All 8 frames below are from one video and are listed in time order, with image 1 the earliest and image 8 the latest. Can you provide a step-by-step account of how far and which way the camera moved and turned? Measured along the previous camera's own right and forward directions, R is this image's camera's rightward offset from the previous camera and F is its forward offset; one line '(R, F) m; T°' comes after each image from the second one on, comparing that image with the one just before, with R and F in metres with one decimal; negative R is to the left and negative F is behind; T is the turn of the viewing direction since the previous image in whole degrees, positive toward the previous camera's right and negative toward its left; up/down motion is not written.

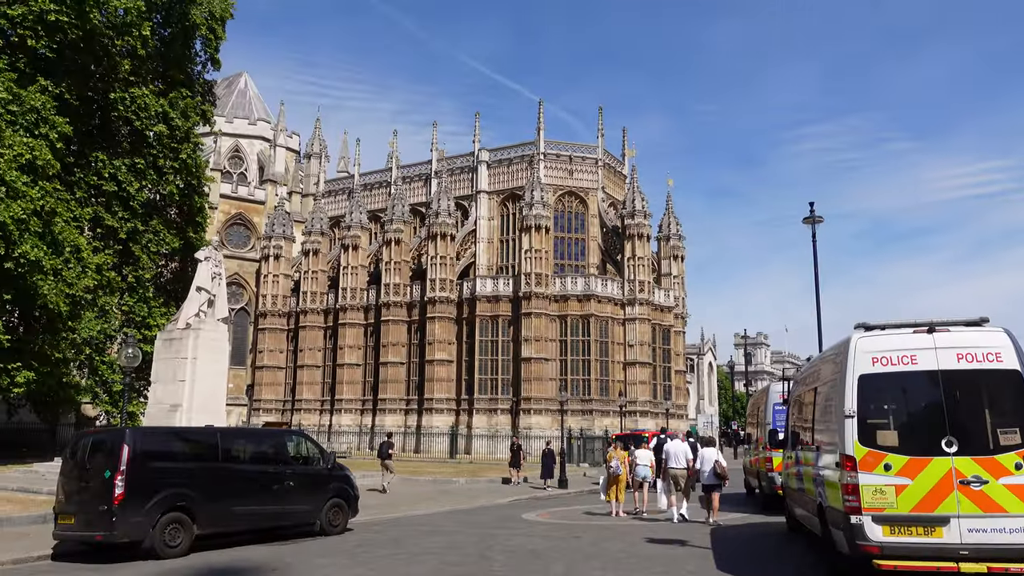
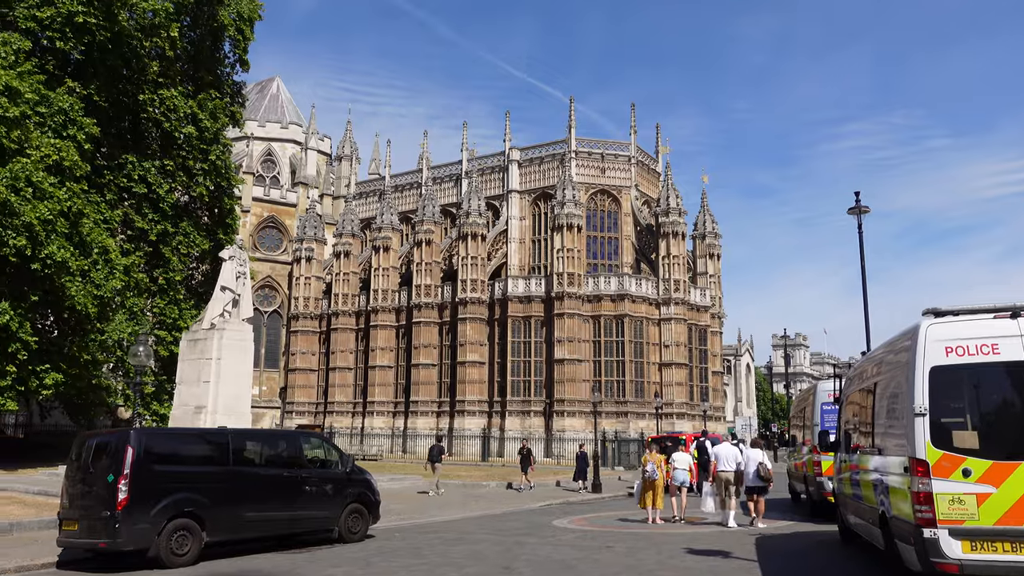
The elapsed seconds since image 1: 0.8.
(+0.1, +0.6) m; -2°
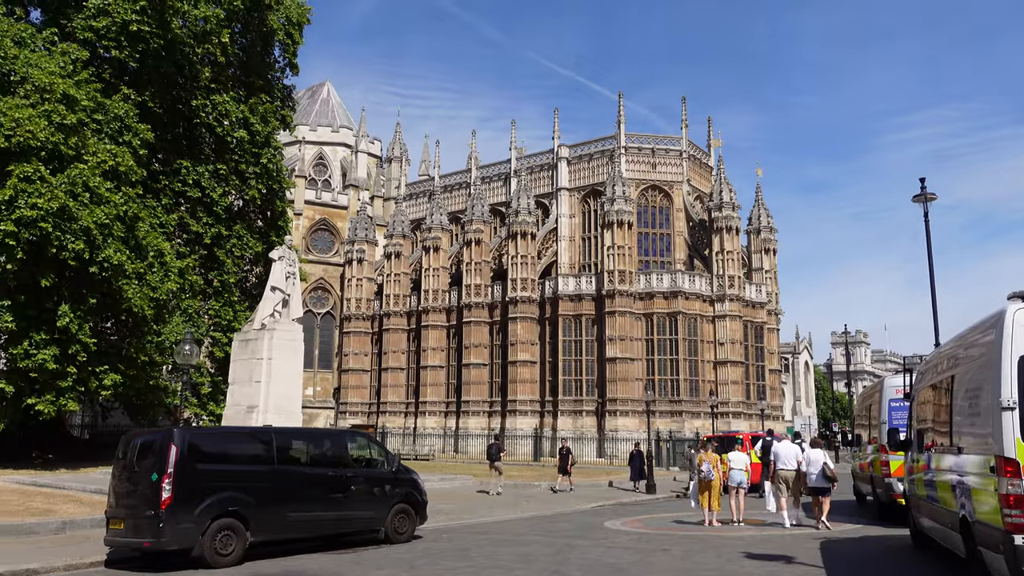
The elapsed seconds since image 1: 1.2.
(0.0, +0.3) m; -4°
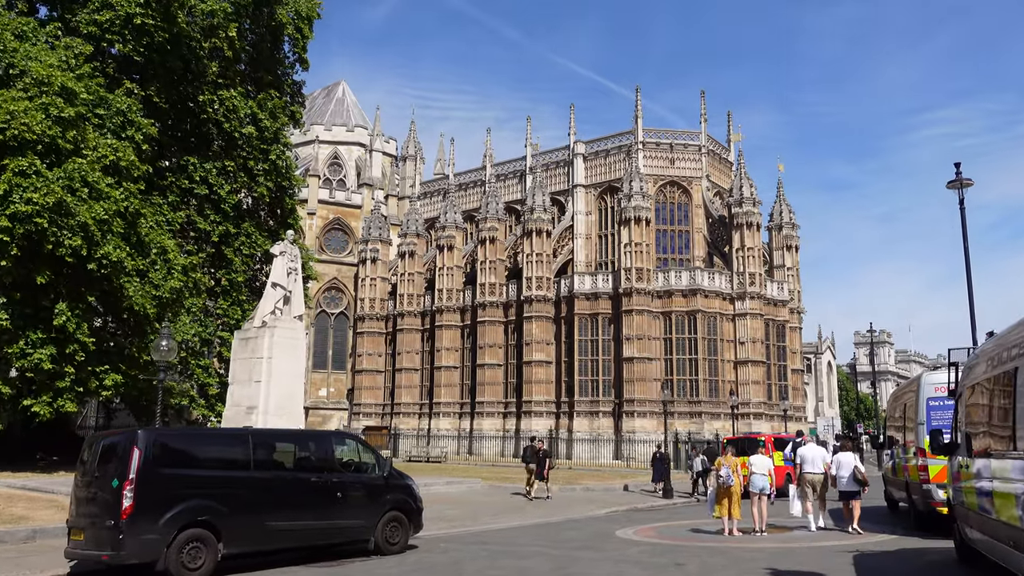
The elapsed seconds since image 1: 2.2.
(+0.2, +0.7) m; -1°
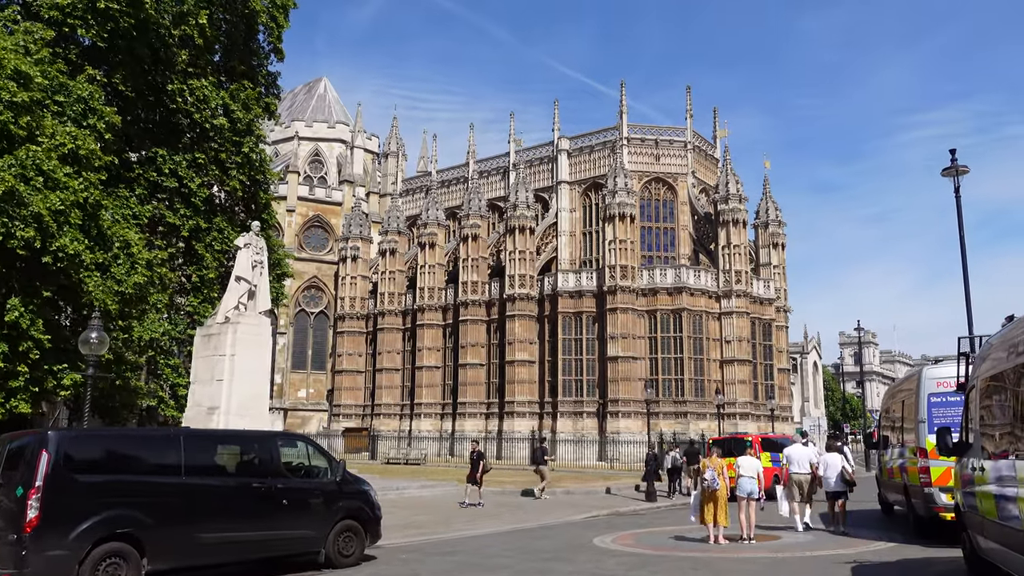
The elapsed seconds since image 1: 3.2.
(+0.2, +0.7) m; +1°
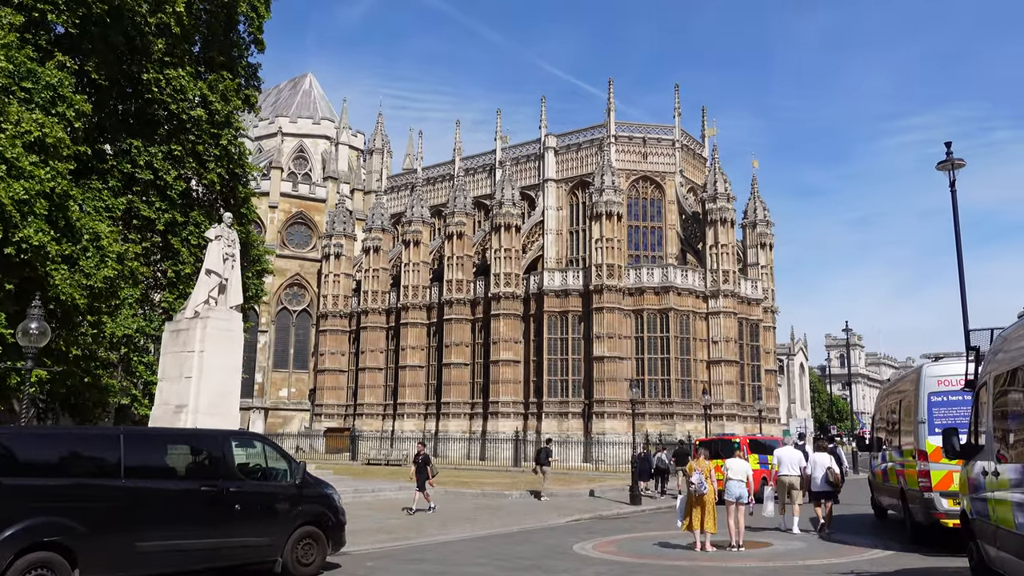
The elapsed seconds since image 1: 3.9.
(+0.1, +0.5) m; +1°
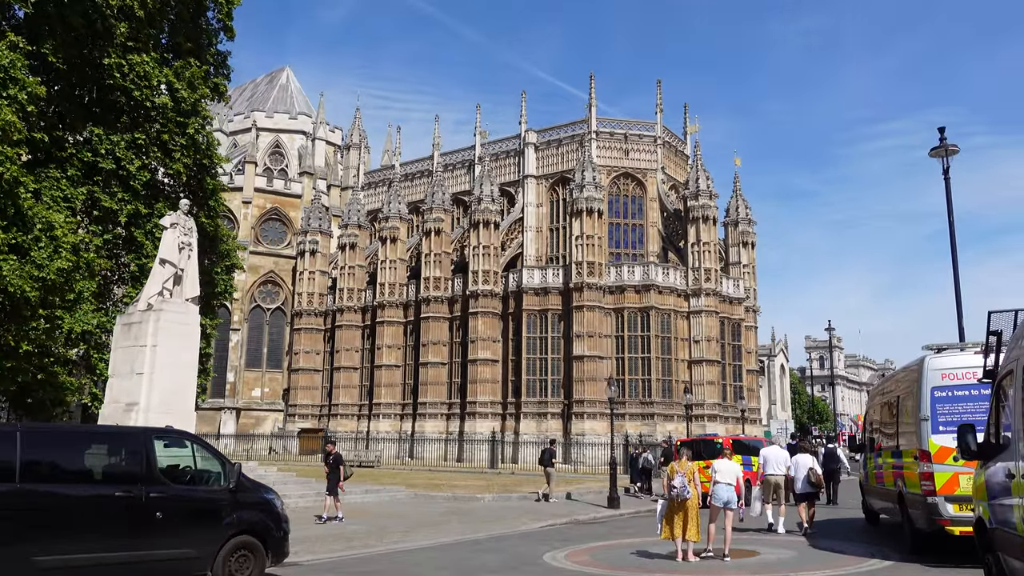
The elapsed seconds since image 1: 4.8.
(+0.2, +0.7) m; +1°
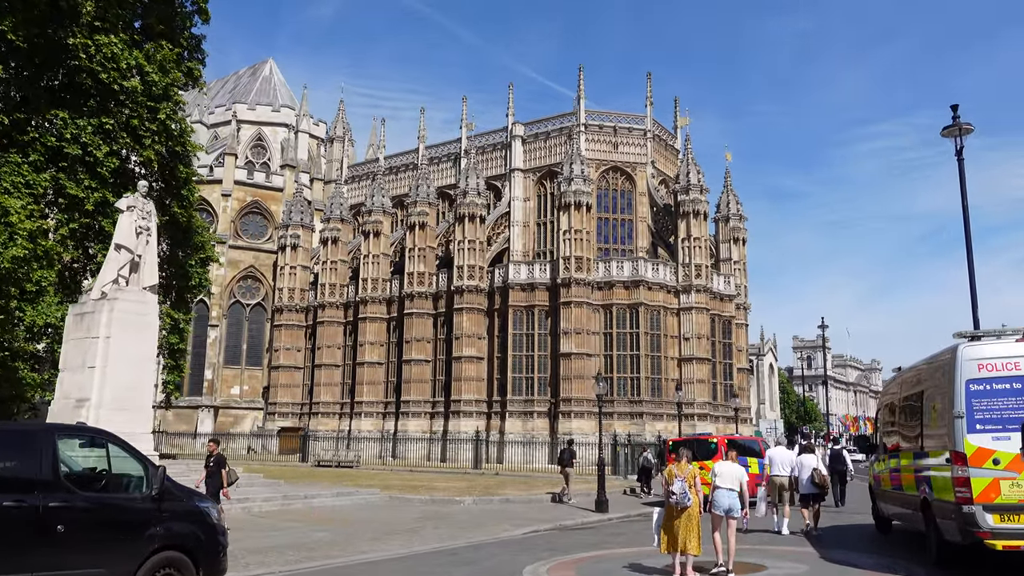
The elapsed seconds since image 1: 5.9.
(+0.1, +0.9) m; +1°
